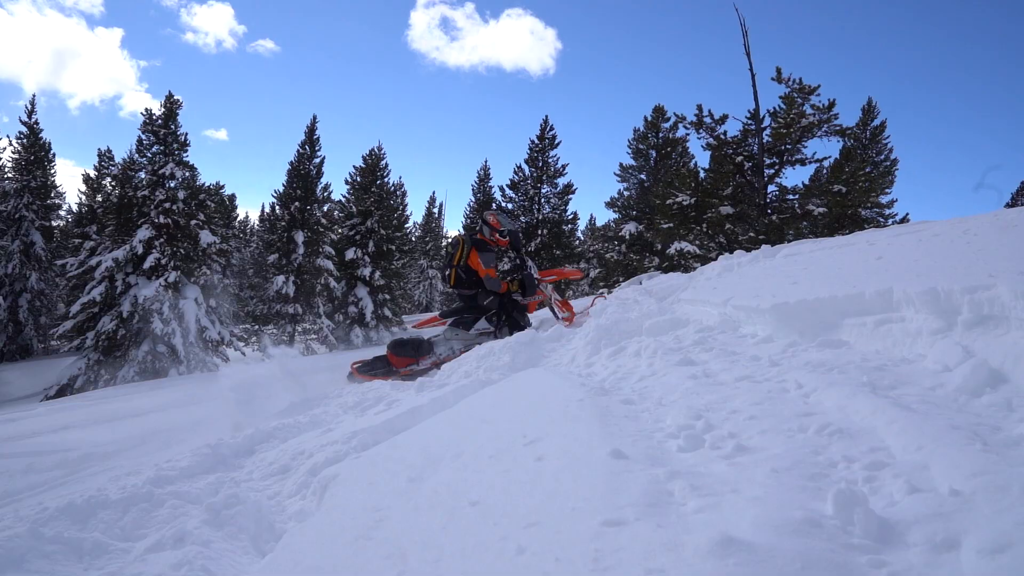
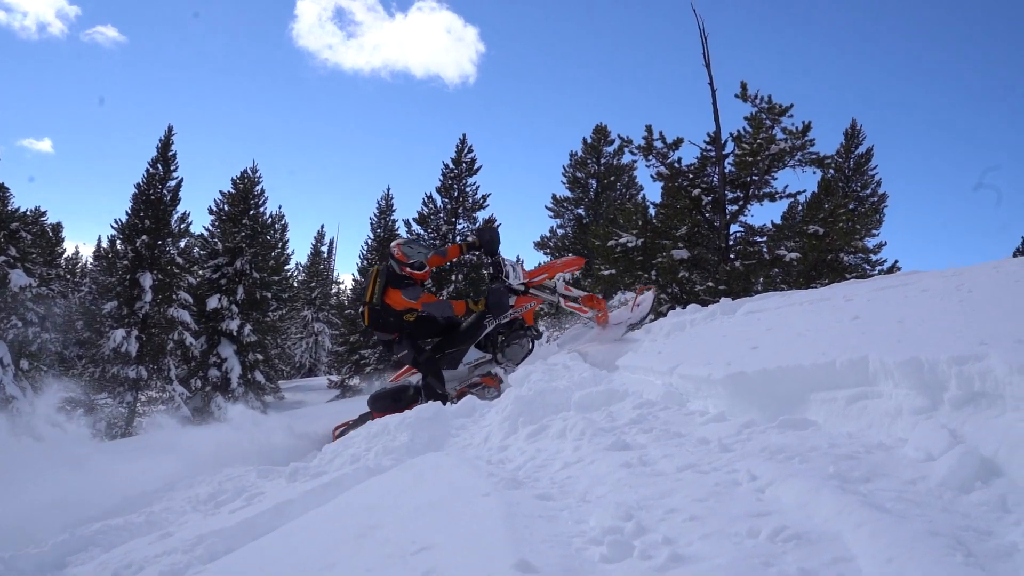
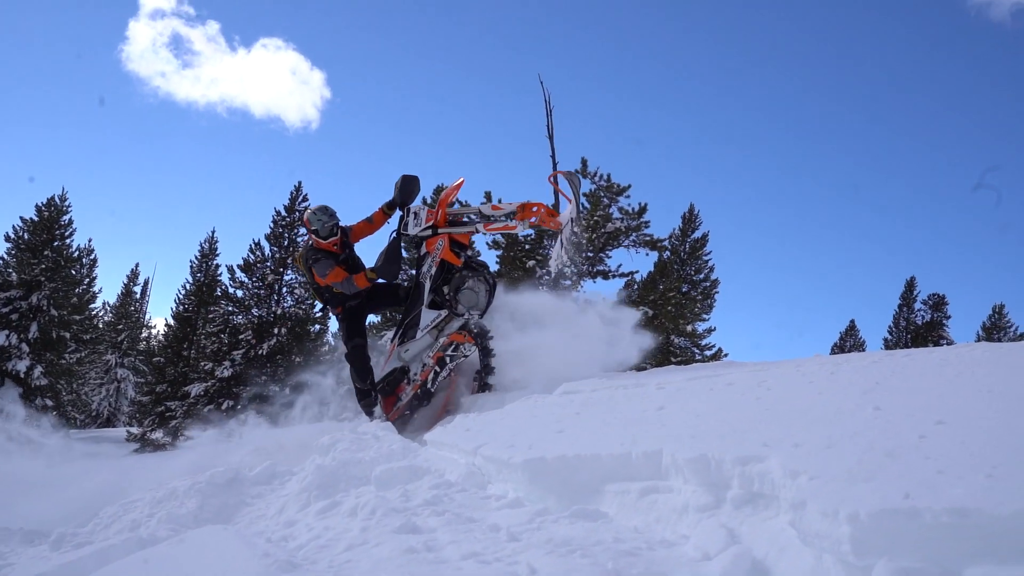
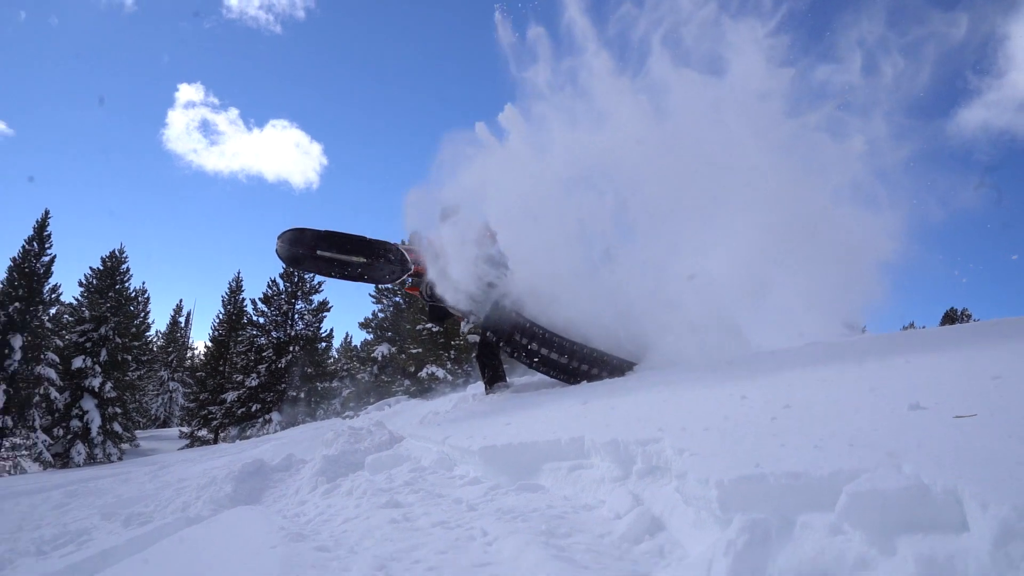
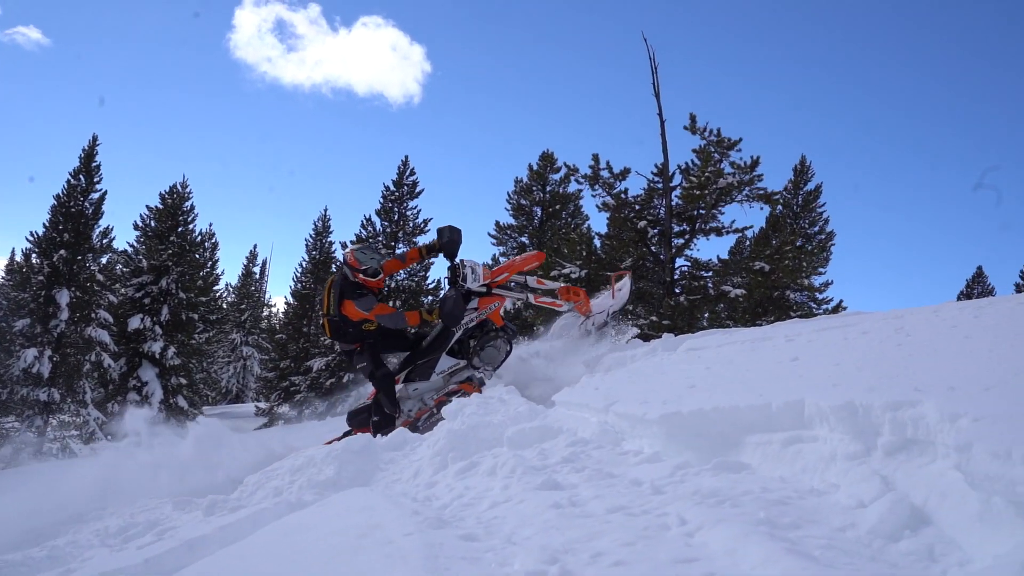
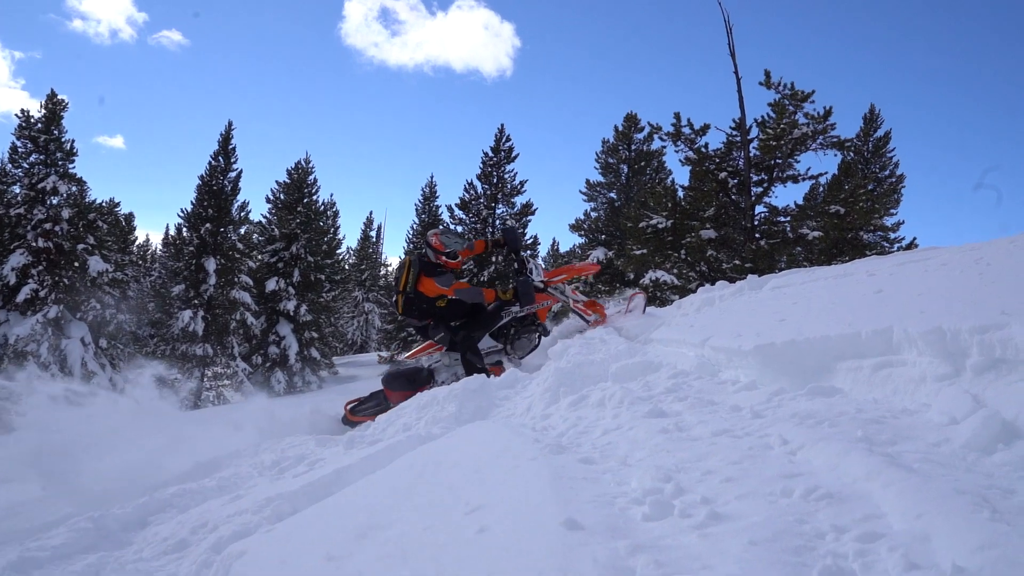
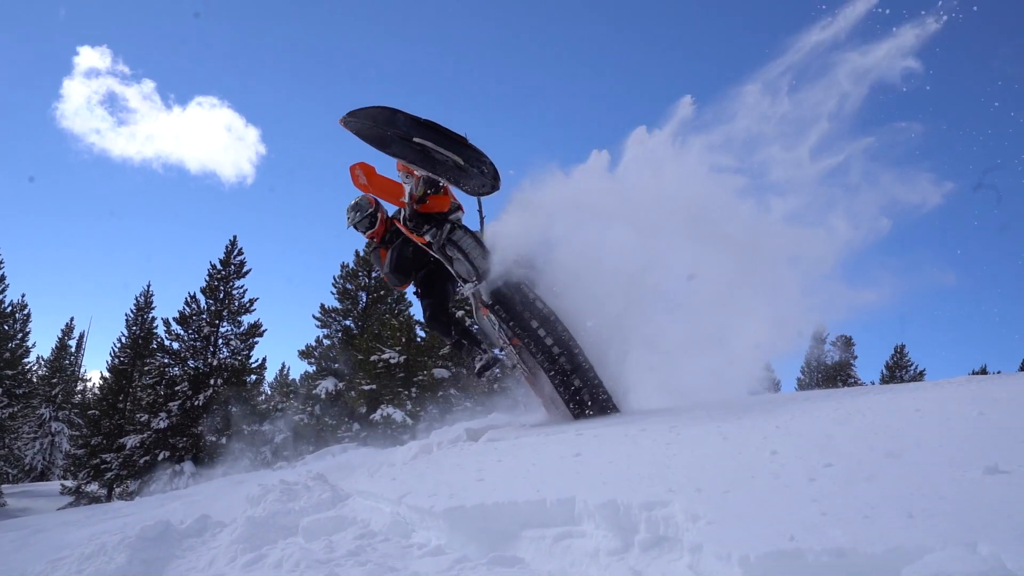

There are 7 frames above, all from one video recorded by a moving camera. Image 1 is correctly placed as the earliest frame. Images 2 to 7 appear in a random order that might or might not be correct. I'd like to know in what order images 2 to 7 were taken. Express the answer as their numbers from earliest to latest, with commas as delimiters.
6, 2, 5, 3, 7, 4
